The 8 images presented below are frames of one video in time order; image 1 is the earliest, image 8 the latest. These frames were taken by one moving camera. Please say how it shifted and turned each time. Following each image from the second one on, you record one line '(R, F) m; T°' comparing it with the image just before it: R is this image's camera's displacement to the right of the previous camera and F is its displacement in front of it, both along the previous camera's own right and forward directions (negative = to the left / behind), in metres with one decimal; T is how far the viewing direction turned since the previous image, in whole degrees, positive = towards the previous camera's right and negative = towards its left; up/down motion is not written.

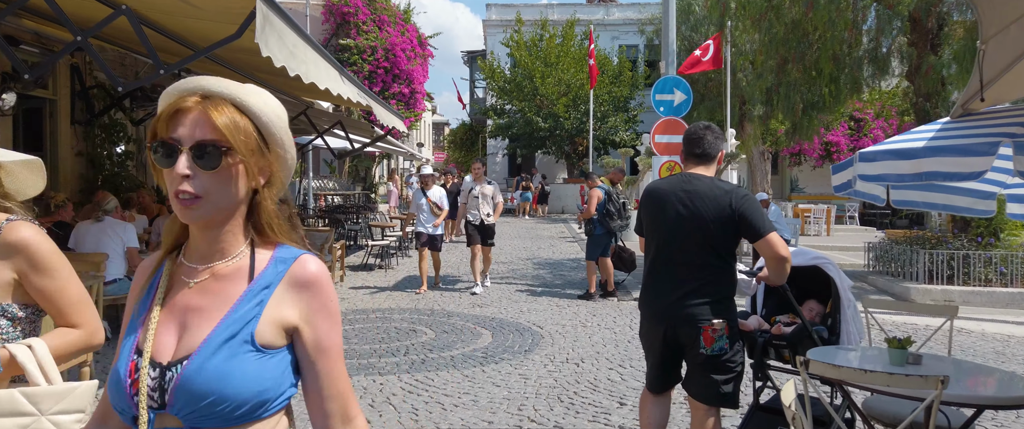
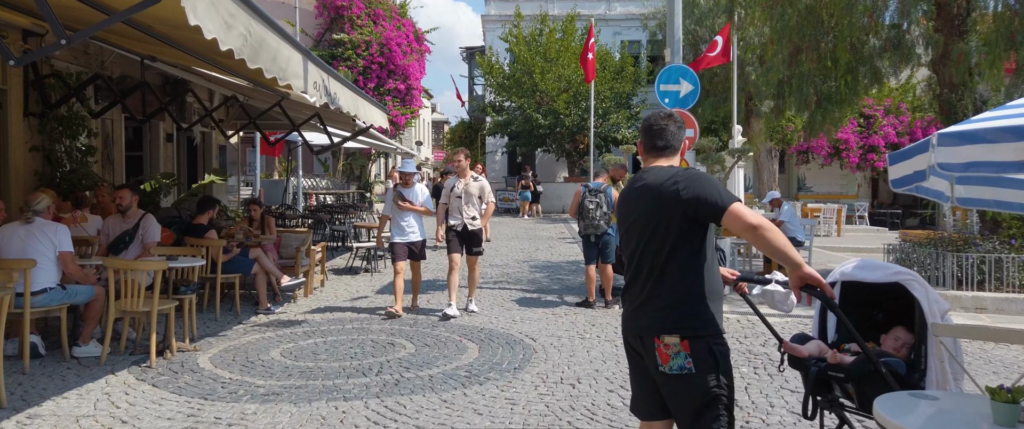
(+0.1, +0.7) m; 0°
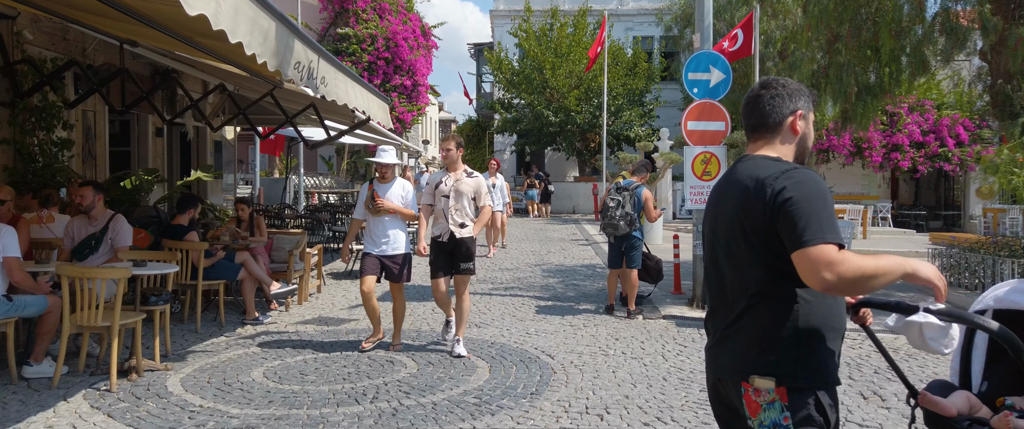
(-0.1, +0.8) m; -1°
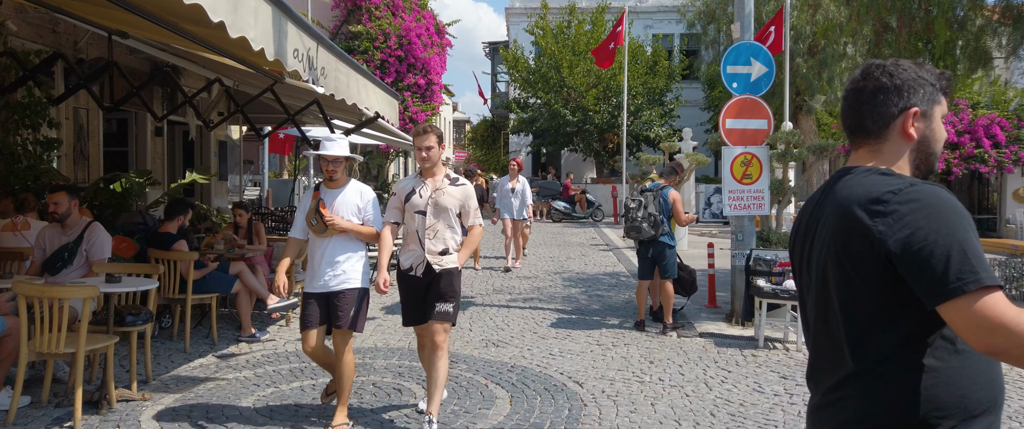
(-0.1, +0.7) m; -1°
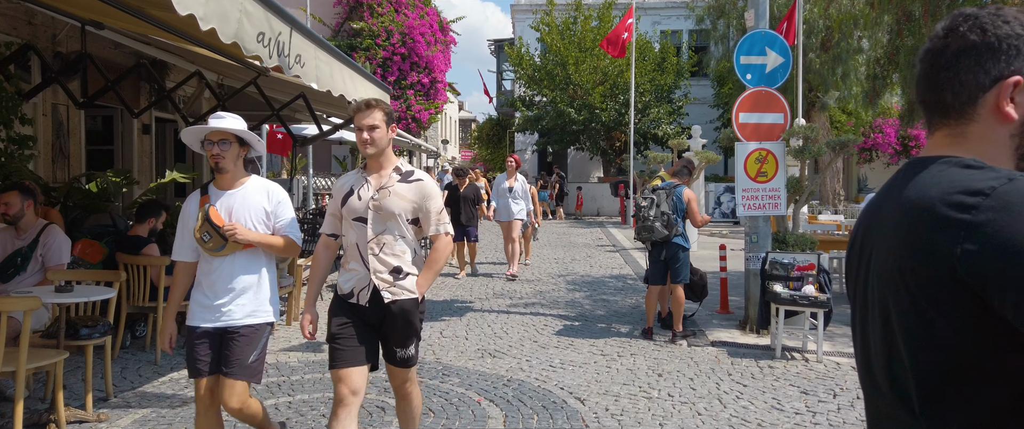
(+0.1, +0.4) m; -1°
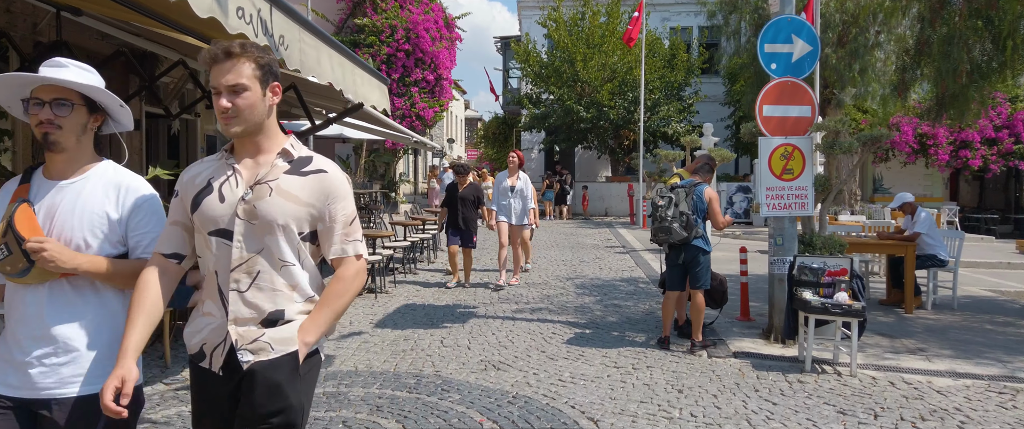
(0.0, +0.5) m; -1°
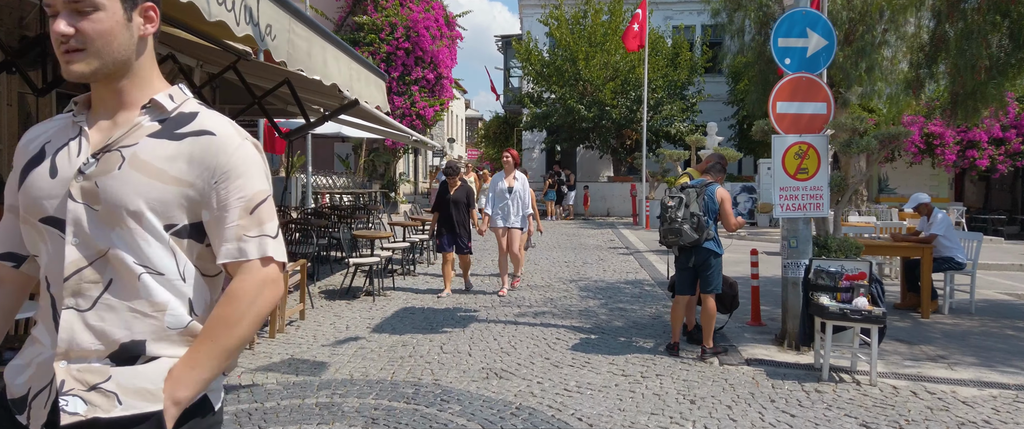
(0.0, +0.3) m; 0°
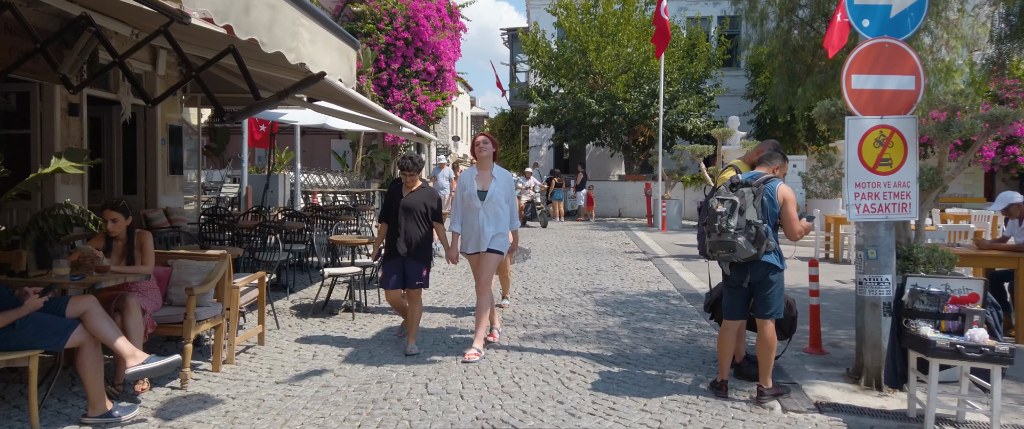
(0.0, +1.3) m; -1°
